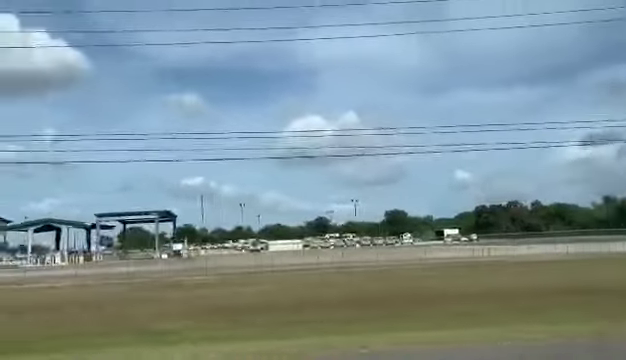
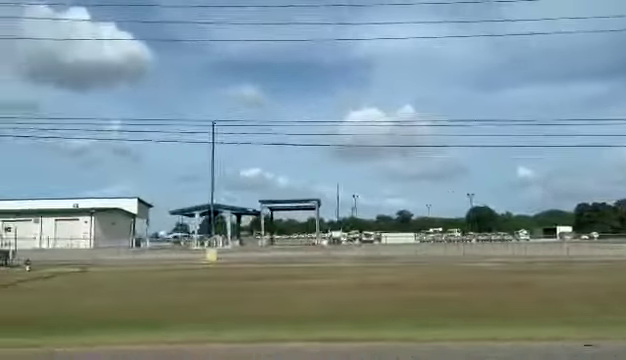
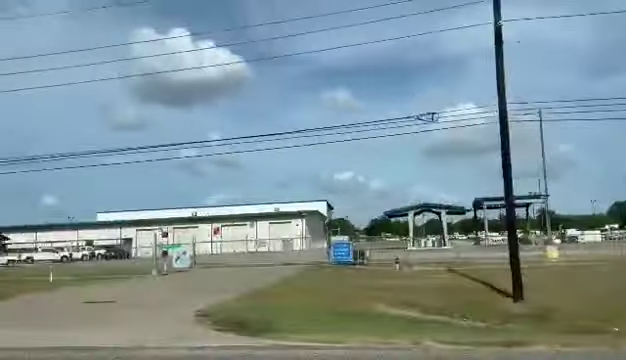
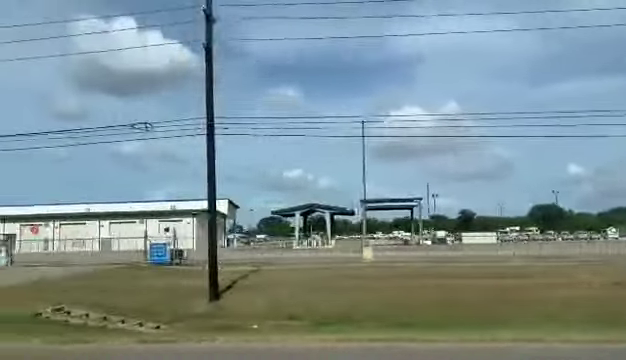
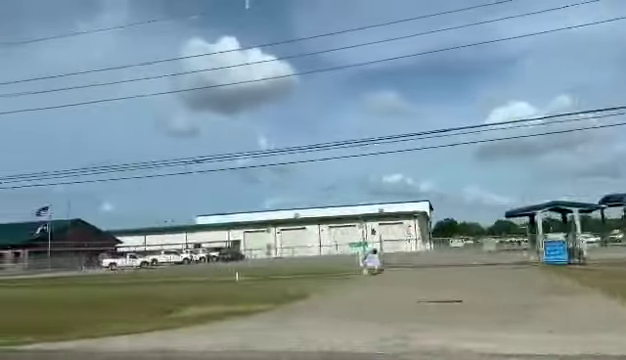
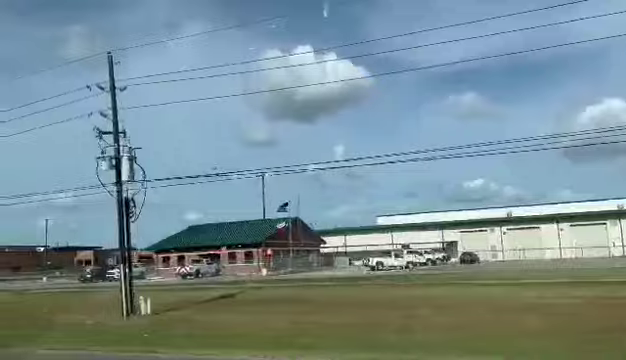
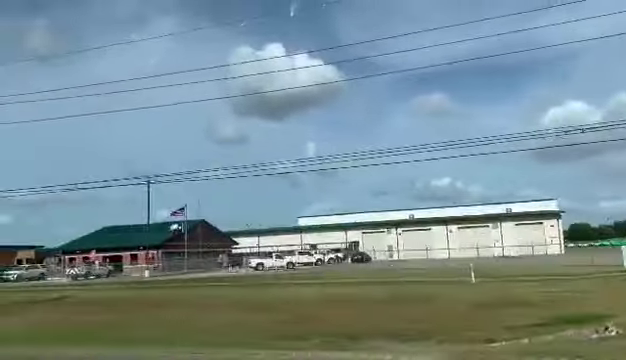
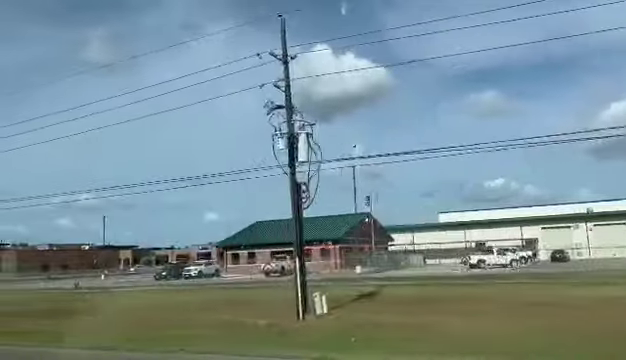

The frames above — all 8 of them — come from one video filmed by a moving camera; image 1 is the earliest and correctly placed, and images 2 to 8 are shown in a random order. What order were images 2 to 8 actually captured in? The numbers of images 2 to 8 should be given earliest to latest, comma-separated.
2, 4, 3, 5, 7, 6, 8
